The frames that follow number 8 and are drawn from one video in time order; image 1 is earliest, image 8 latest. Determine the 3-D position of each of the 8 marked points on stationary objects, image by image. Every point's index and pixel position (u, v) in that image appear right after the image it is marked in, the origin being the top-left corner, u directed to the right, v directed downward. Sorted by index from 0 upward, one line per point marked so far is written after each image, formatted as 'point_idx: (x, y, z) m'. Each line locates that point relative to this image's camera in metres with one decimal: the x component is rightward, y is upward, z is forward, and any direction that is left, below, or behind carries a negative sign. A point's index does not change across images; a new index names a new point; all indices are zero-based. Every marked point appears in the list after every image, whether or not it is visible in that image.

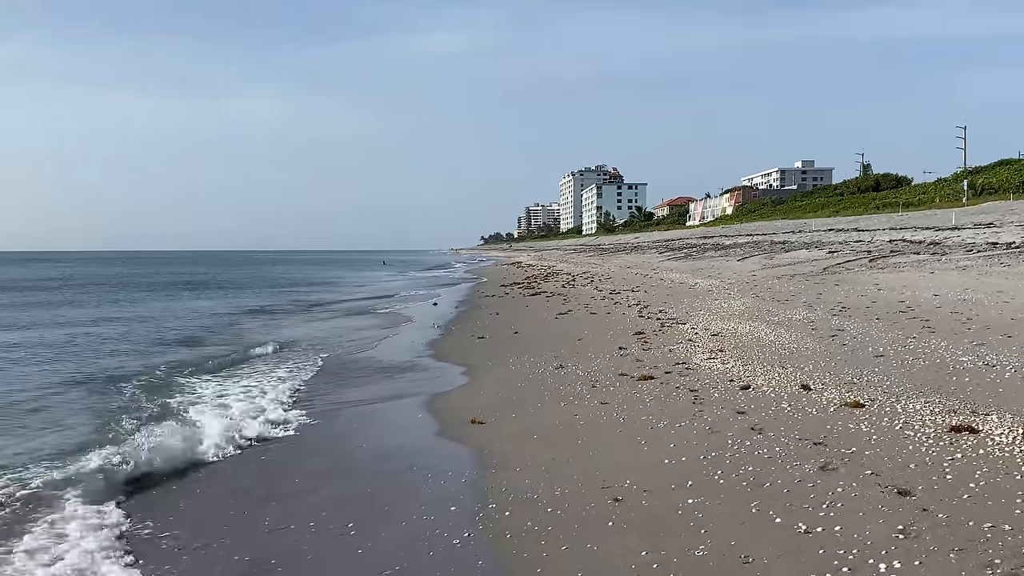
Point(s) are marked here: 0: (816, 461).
0: (+1.8, -1.0, +5.9) m
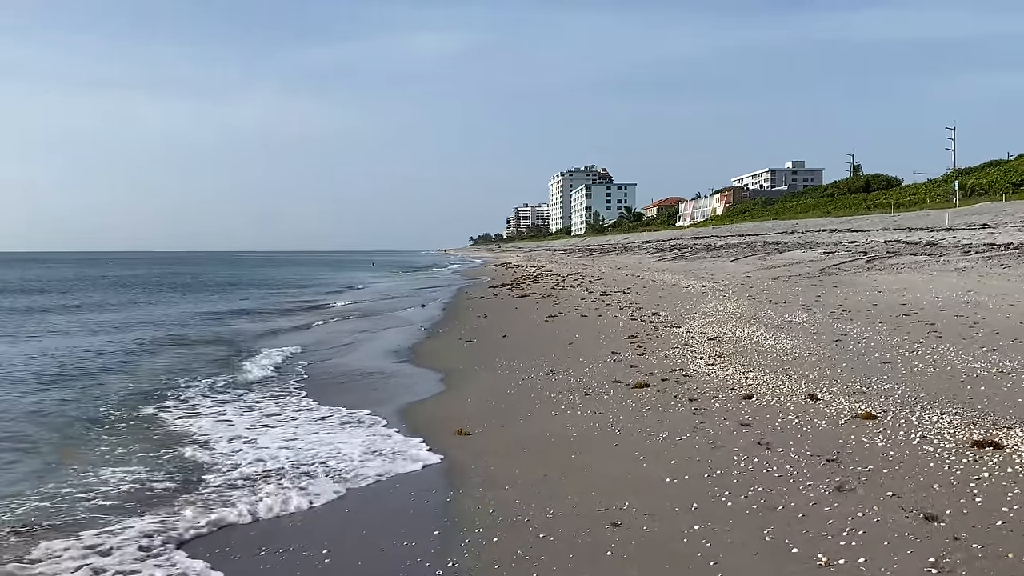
0: (+1.7, -1.0, +5.4) m
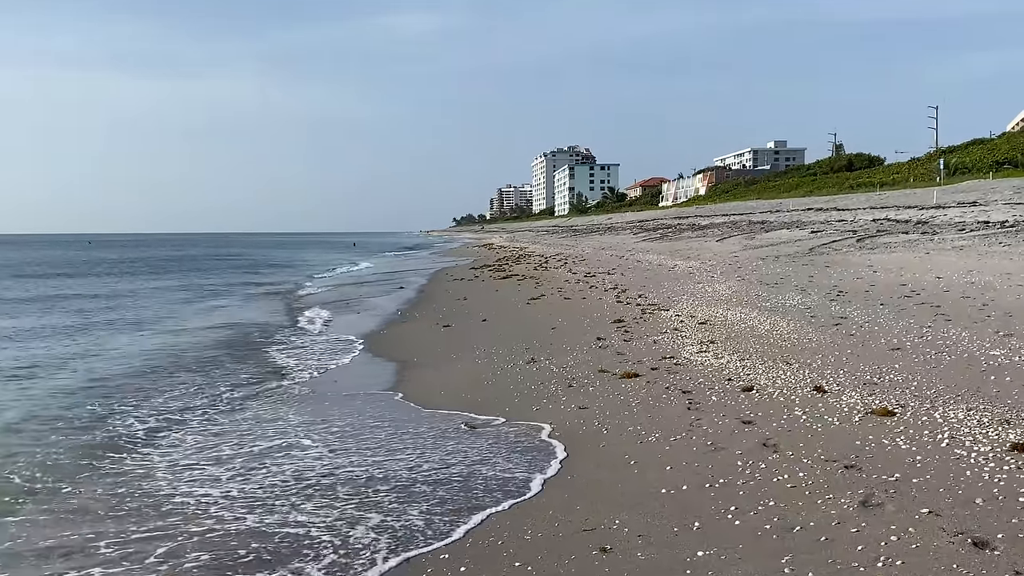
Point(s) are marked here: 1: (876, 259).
0: (+1.6, -1.0, +4.7) m
1: (+6.4, +0.5, +17.7) m
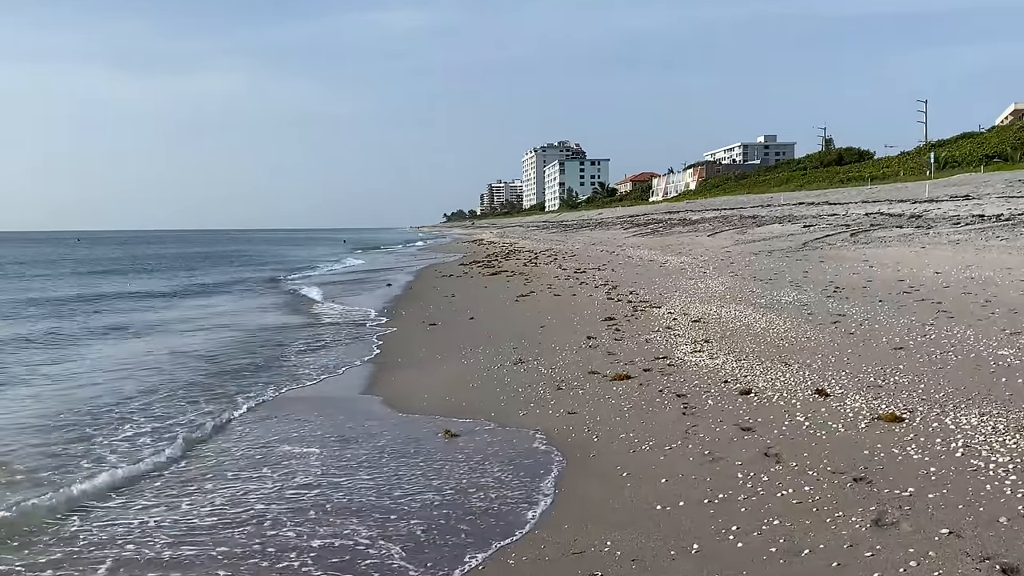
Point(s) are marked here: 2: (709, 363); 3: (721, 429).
0: (+1.5, -1.0, +4.3) m
1: (+6.2, +0.6, +17.4) m
2: (+1.6, -0.6, +8.3) m
3: (+1.2, -0.8, +6.1) m
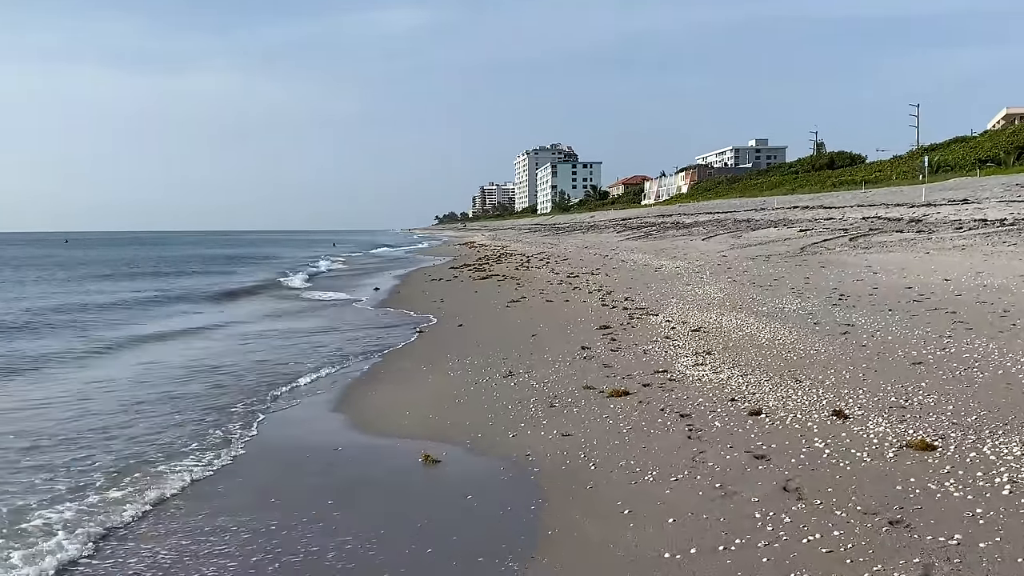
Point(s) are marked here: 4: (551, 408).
0: (+1.4, -1.0, +3.7) m
1: (+6.0, +0.5, +16.8) m
2: (+1.5, -0.7, +7.7) m
3: (+1.2, -0.9, +5.4) m
4: (+0.3, -0.9, +7.3) m
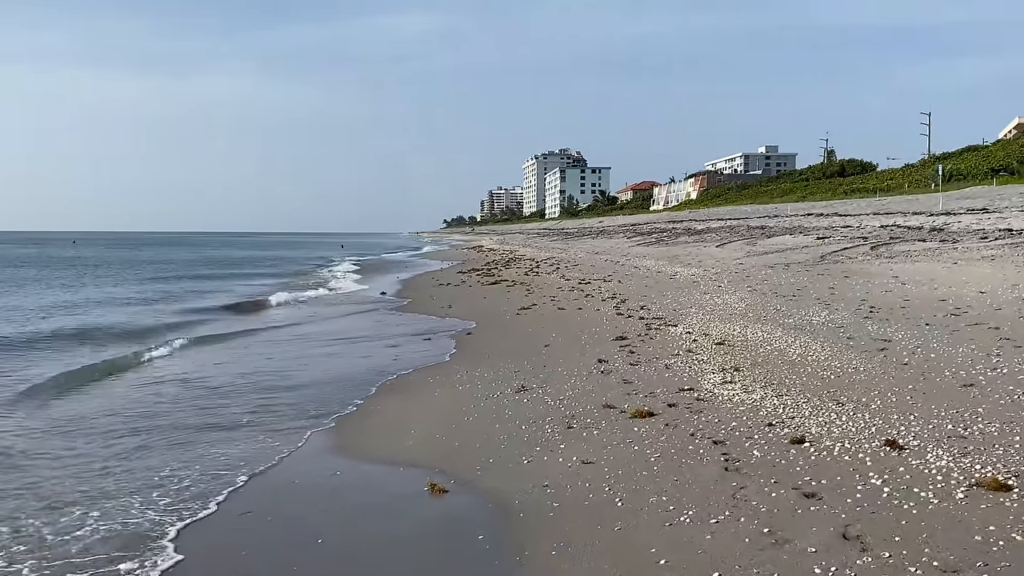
0: (+1.5, -1.1, +3.1) m
1: (+6.2, +0.3, +16.2) m
2: (+1.6, -0.8, +7.1) m
3: (+1.3, -1.0, +4.8) m
4: (+0.4, -0.9, +6.7) m
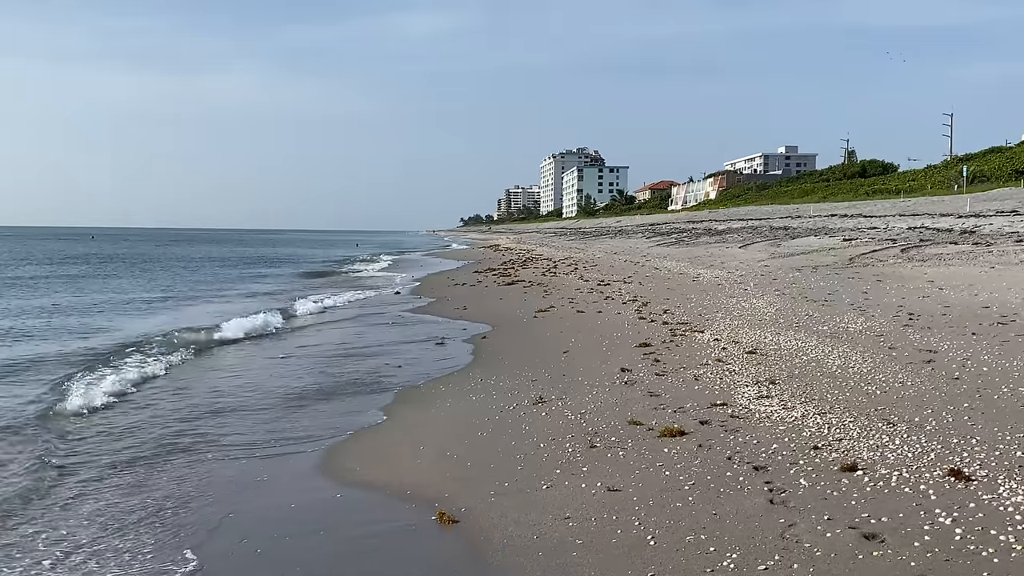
0: (+1.6, -1.1, +2.5) m
1: (+6.4, +0.2, +15.5) m
2: (+1.7, -0.8, +6.5) m
3: (+1.3, -1.0, +4.2) m
4: (+0.5, -1.0, +6.1) m
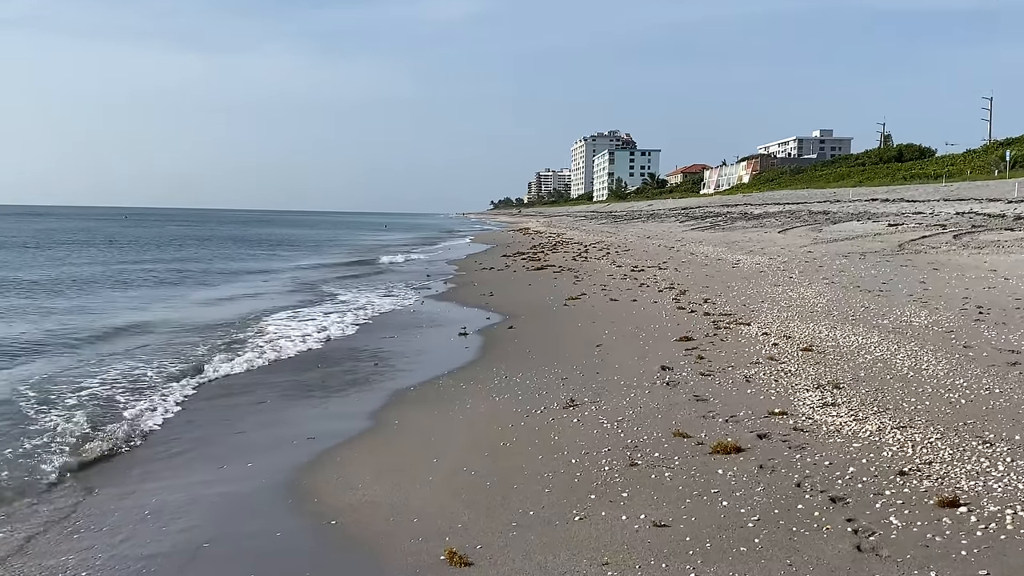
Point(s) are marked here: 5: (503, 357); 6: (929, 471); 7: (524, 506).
0: (+1.6, -1.2, +1.5) m
1: (+6.9, +0.4, +14.4) m
2: (+1.9, -0.8, +5.5) m
3: (+1.4, -1.0, +3.3) m
4: (+0.6, -0.9, +5.2) m
5: (-0.1, -0.6, +9.5) m
6: (+2.0, -0.9, +4.8) m
7: (+0.1, -1.0, +4.7) m
